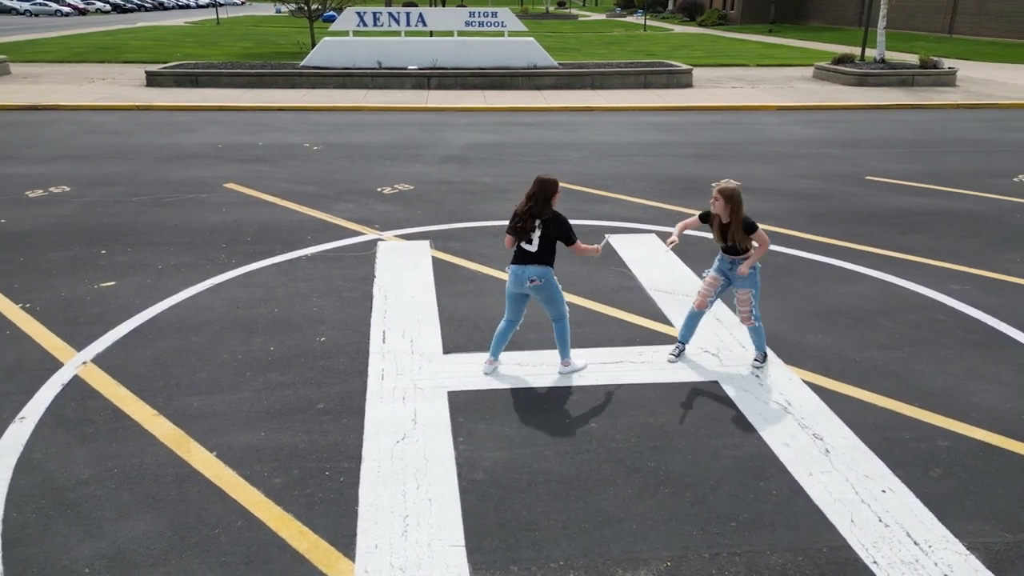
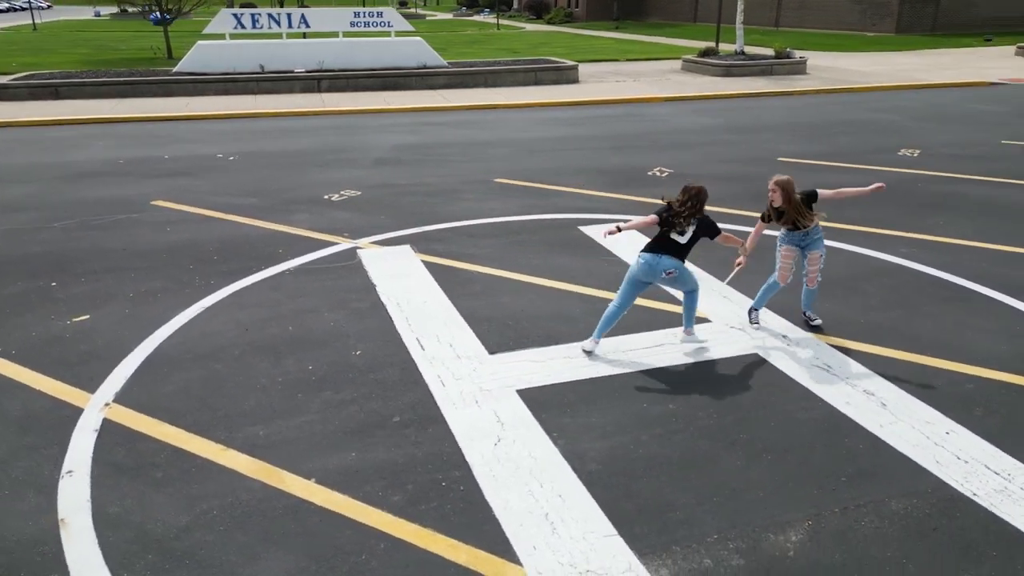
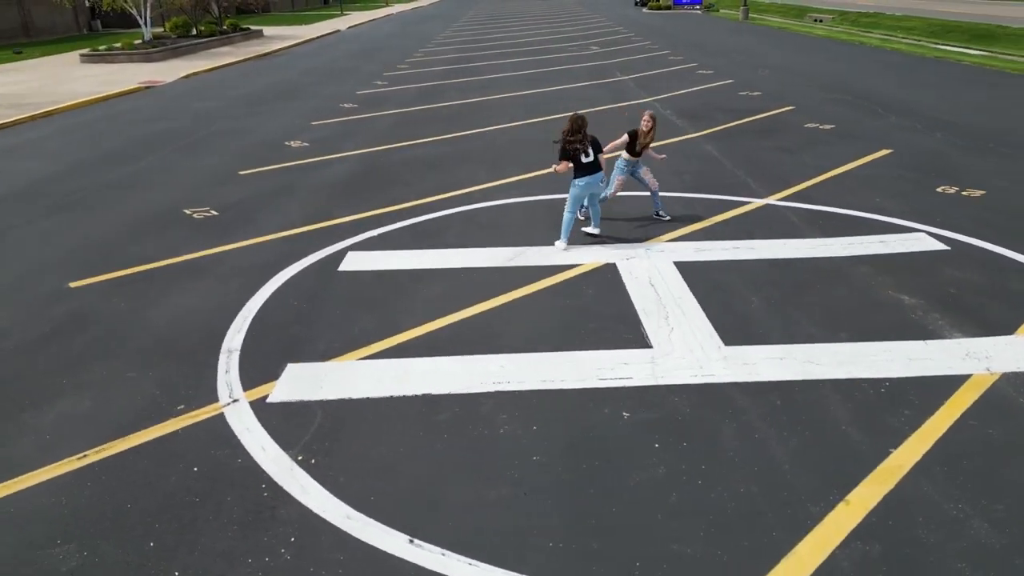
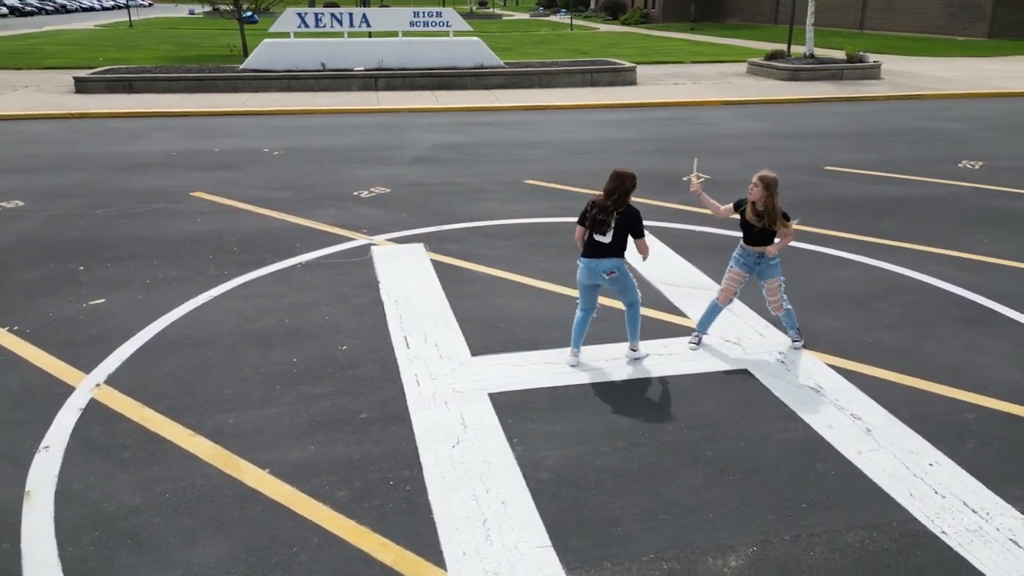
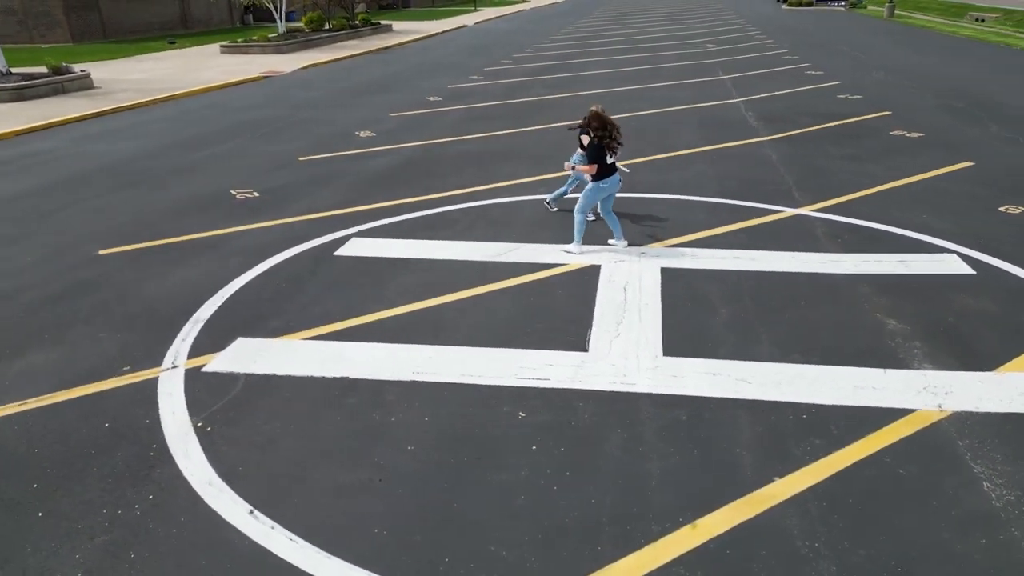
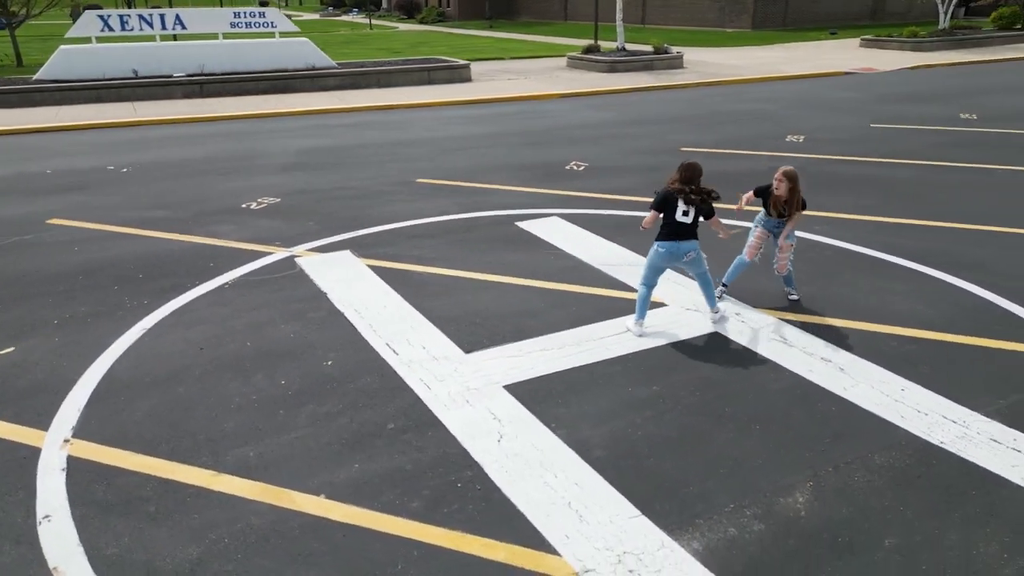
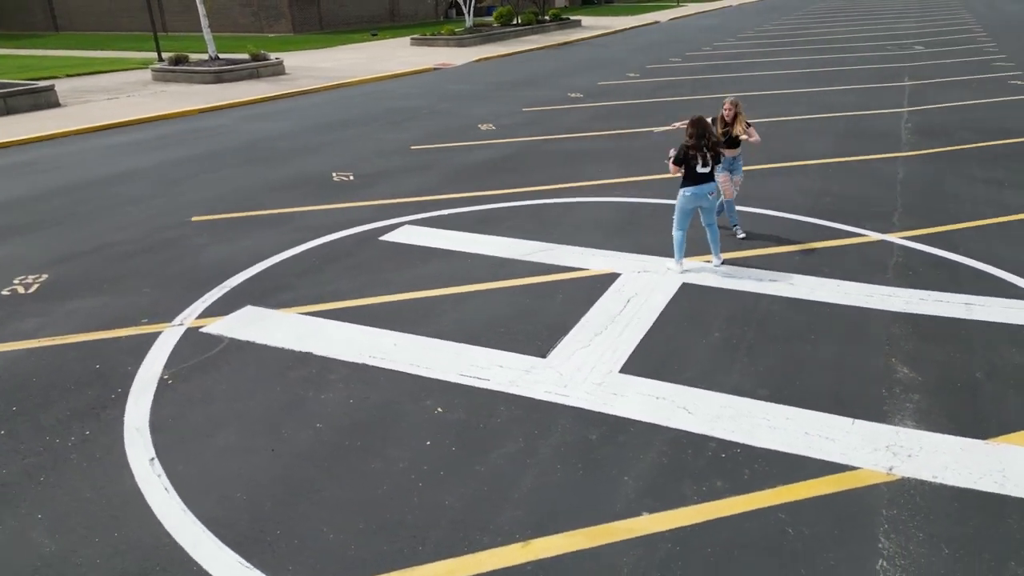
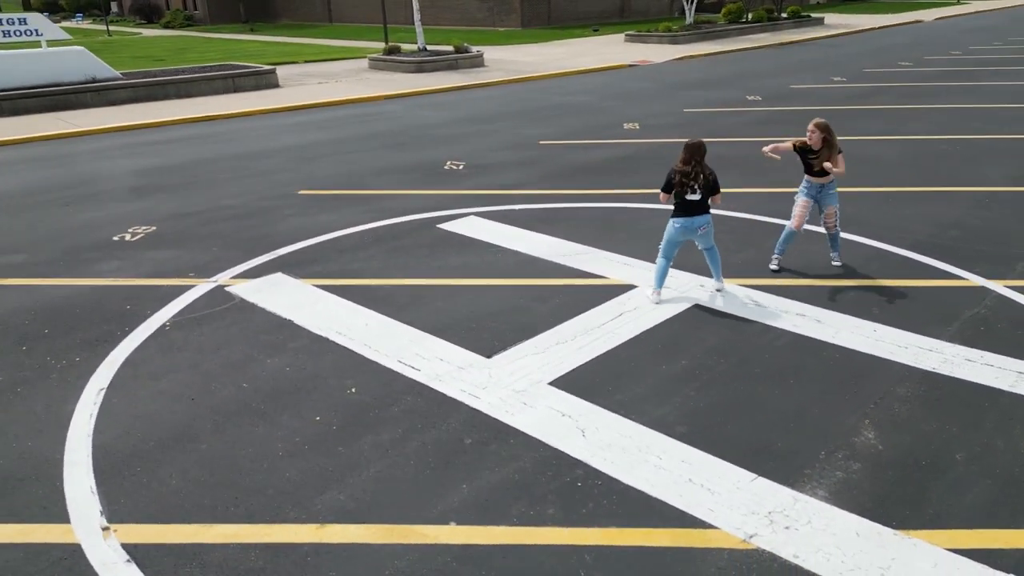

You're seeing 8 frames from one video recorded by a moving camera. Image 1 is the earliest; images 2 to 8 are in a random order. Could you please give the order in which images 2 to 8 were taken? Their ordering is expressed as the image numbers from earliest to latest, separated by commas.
4, 2, 6, 8, 7, 5, 3
